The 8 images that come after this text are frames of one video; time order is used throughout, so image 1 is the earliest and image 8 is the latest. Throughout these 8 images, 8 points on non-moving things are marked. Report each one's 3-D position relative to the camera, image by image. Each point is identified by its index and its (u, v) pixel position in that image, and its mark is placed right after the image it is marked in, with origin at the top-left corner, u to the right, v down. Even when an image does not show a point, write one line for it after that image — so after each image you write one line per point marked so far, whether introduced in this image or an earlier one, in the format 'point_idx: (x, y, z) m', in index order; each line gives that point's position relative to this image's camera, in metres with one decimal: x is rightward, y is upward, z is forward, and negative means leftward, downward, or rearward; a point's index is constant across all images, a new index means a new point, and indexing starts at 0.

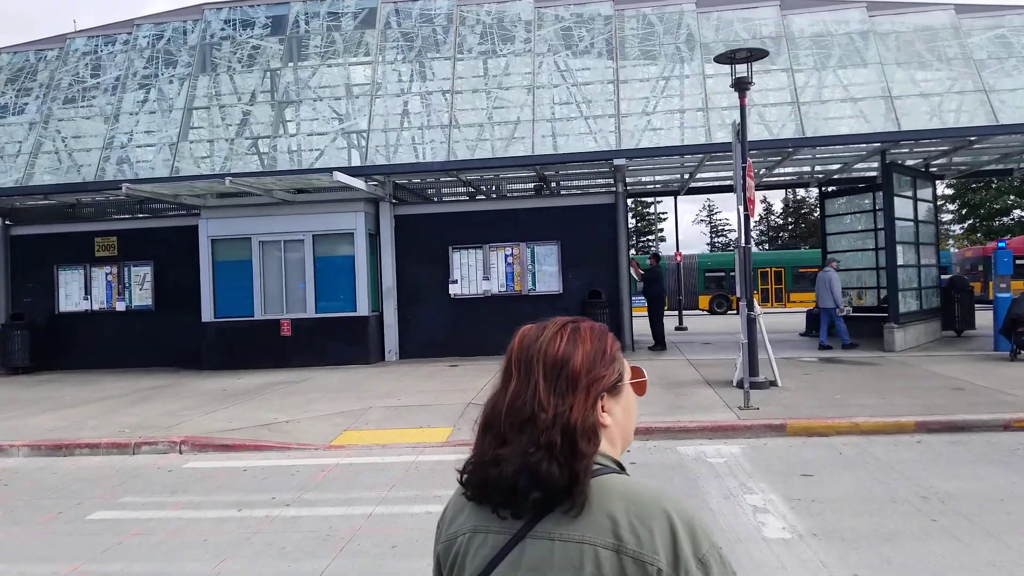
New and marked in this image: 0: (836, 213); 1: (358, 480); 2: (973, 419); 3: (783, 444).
0: (+7.6, +1.8, +18.6) m
1: (-1.3, -1.6, +6.7) m
2: (+4.6, -1.3, +7.9) m
3: (+2.6, -1.5, +7.6) m
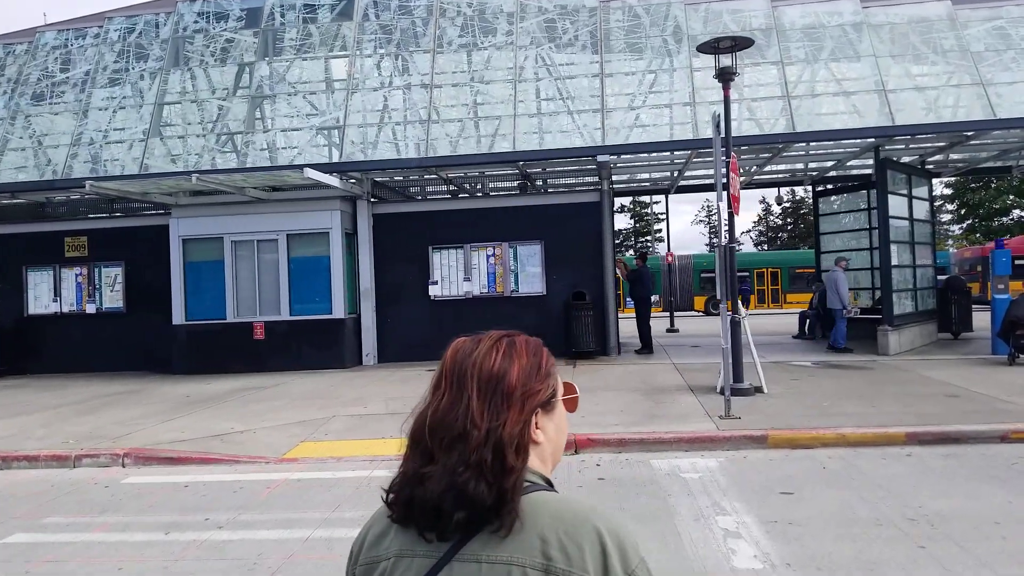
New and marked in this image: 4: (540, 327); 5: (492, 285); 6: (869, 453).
0: (+7.3, +1.7, +18.1) m
1: (-1.6, -1.6, +6.2) m
2: (+4.2, -1.3, +7.4) m
3: (+2.3, -1.5, +7.1) m
4: (+0.5, -0.7, +15.1) m
5: (-0.4, 0.0, +15.2) m
6: (+3.2, -1.5, +7.2) m
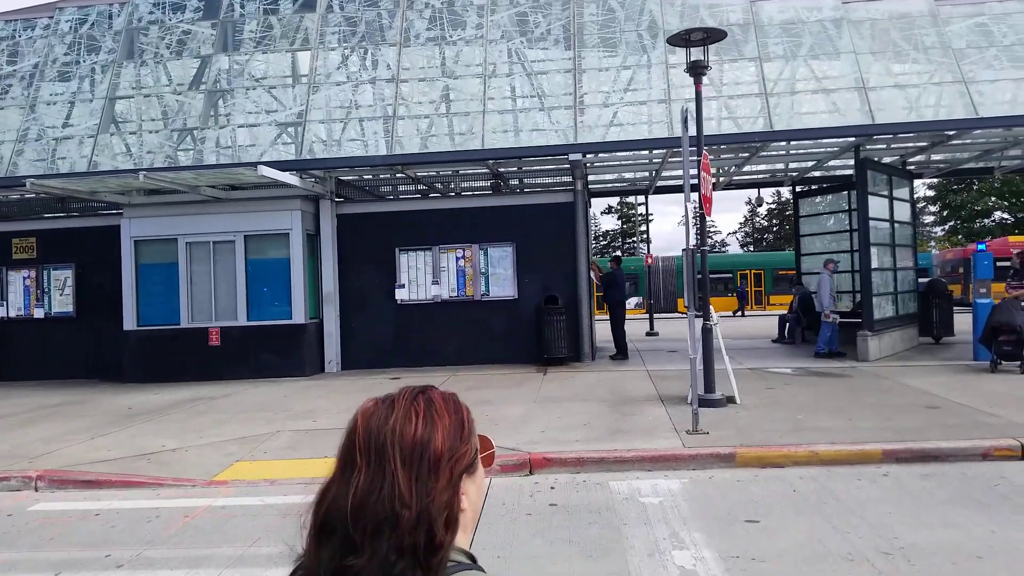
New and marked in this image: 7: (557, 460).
0: (+6.7, +1.7, +17.7) m
1: (-2.1, -1.7, +5.6) m
2: (+3.8, -1.4, +6.9) m
3: (+1.8, -1.6, +6.6) m
4: (-0.1, -0.8, +14.6) m
5: (-1.0, 0.0, +14.6) m
6: (+2.8, -1.6, +6.7) m
7: (+0.4, -1.5, +7.0) m
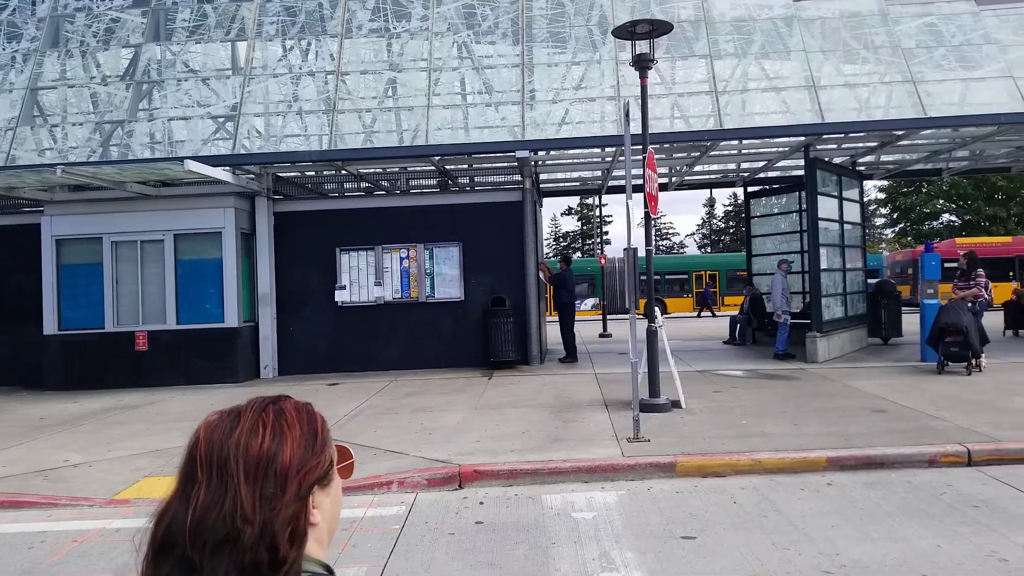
0: (+5.5, +1.7, +17.6) m
1: (-2.6, -1.7, +5.1) m
2: (+3.2, -1.4, +6.7) m
3: (+1.2, -1.6, +6.3) m
4: (-1.0, -0.8, +14.1) m
5: (-1.9, -0.1, +14.1) m
6: (+2.2, -1.6, +6.4) m
7: (-0.2, -1.5, +6.6) m
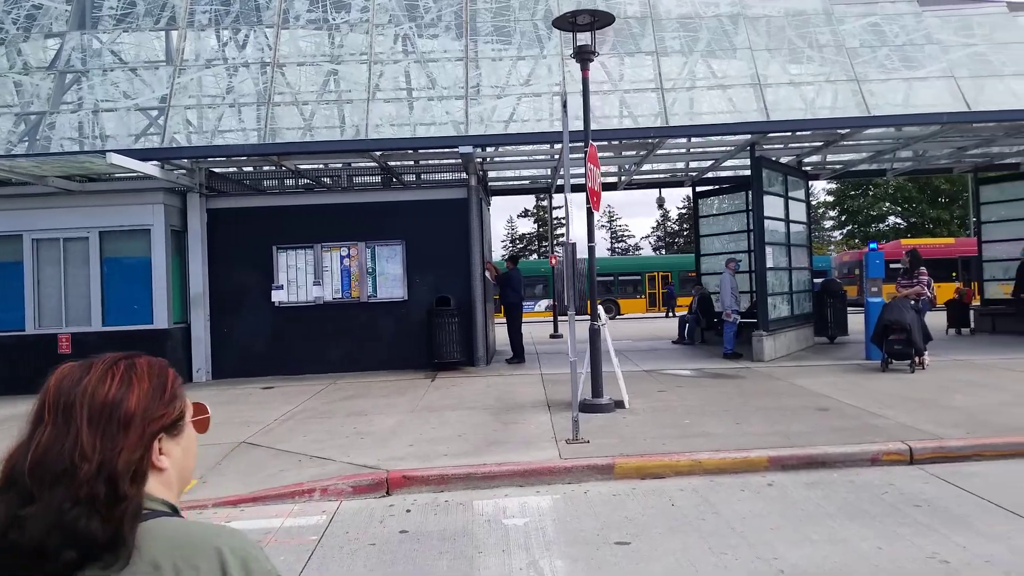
0: (+4.4, +1.7, +17.5) m
1: (-3.0, -1.7, +4.6) m
2: (+2.7, -1.4, +6.5) m
3: (+0.7, -1.6, +6.0) m
4: (-2.0, -0.8, +13.7) m
5: (-2.9, 0.0, +13.7) m
6: (+1.7, -1.5, +6.2) m
7: (-0.7, -1.5, +6.3) m
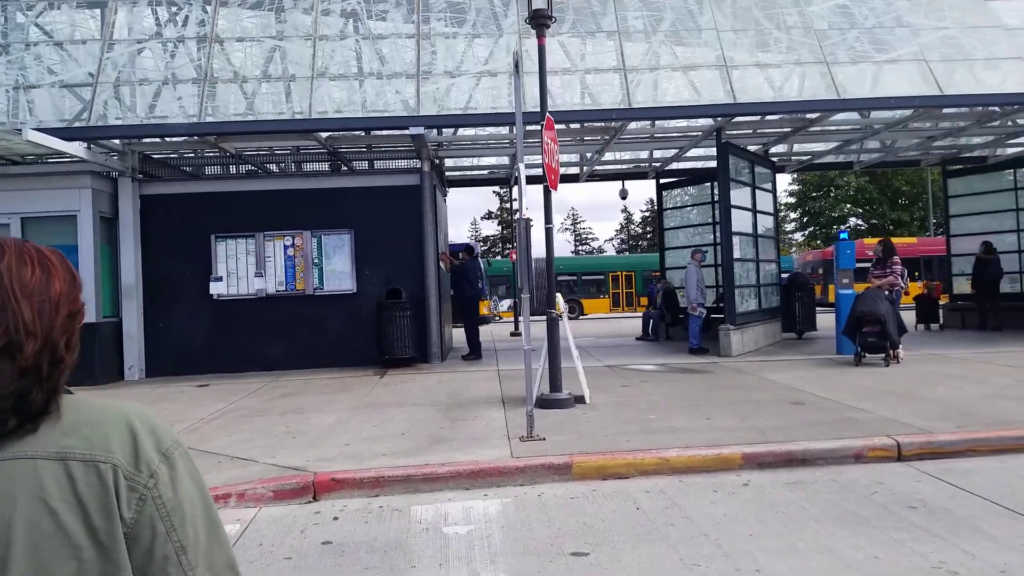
0: (+3.5, +1.8, +17.0) m
1: (-3.3, -1.5, +3.8) m
2: (+2.3, -1.2, +5.9) m
3: (+0.3, -1.4, +5.3) m
4: (-2.7, -0.7, +12.9) m
5: (-3.6, +0.1, +12.8) m
6: (+1.3, -1.4, +5.5) m
7: (-1.1, -1.3, +5.5) m
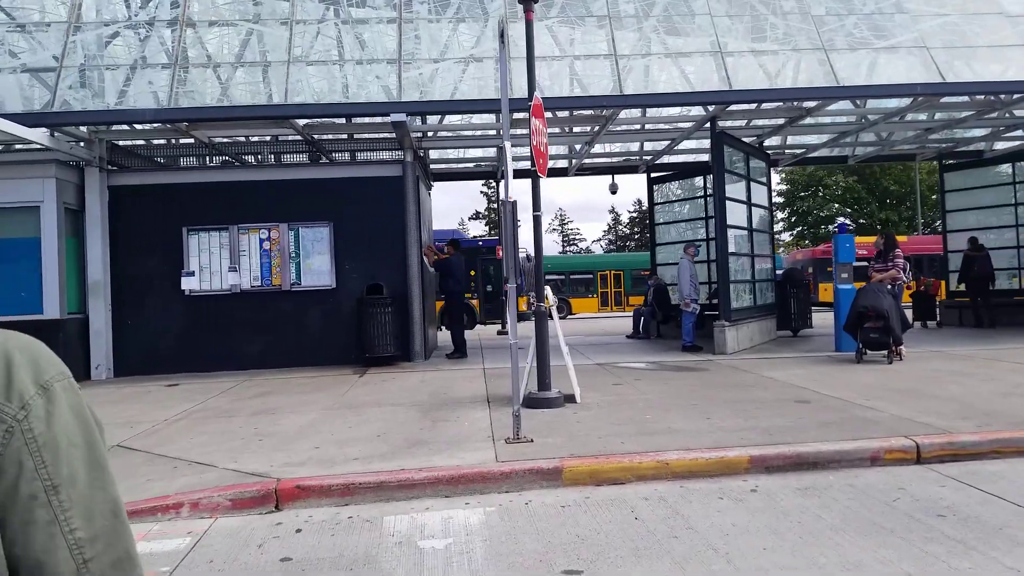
0: (+3.2, +1.8, +16.5) m
1: (-3.4, -1.4, +3.2) m
2: (+2.2, -1.1, +5.4) m
3: (+0.2, -1.3, +4.8) m
4: (-2.9, -0.6, +12.3) m
5: (-3.8, +0.2, +12.2) m
6: (+1.2, -1.3, +5.0) m
7: (-1.2, -1.2, +5.0) m
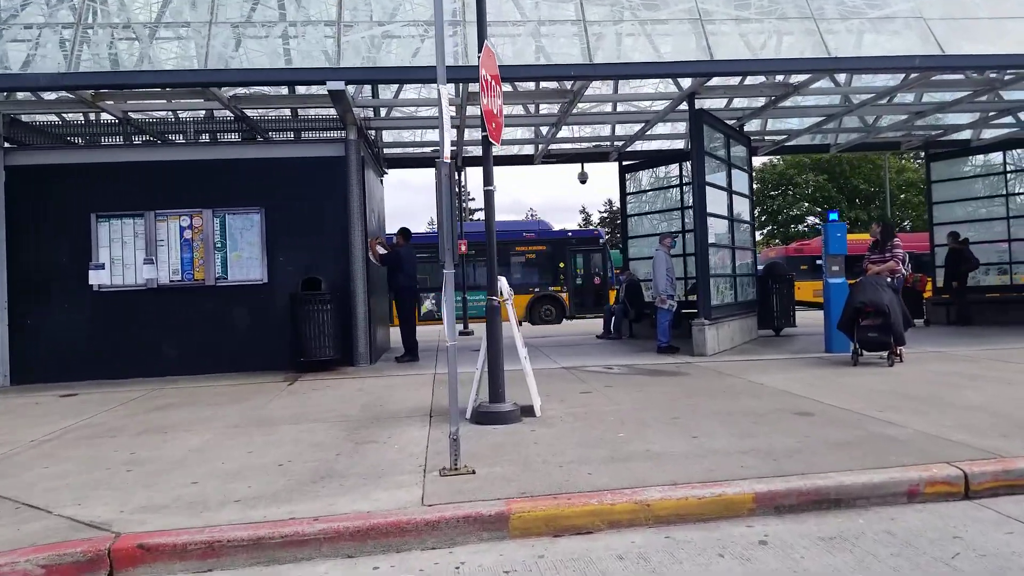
0: (+2.4, +1.9, +15.3) m
1: (-3.7, -1.3, +1.7) m
2: (+1.8, -1.0, +4.2) m
3: (-0.1, -1.2, +3.5) m
4: (-3.5, -0.5, +10.9) m
5: (-4.4, +0.2, +10.8) m
6: (+0.9, -1.2, +3.7) m
7: (-1.6, -1.2, +3.6) m
